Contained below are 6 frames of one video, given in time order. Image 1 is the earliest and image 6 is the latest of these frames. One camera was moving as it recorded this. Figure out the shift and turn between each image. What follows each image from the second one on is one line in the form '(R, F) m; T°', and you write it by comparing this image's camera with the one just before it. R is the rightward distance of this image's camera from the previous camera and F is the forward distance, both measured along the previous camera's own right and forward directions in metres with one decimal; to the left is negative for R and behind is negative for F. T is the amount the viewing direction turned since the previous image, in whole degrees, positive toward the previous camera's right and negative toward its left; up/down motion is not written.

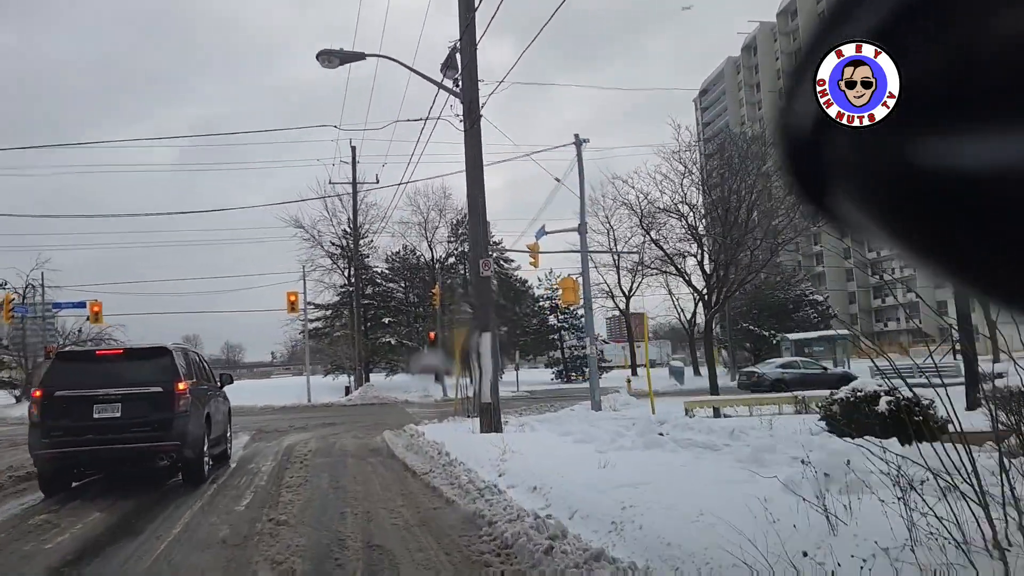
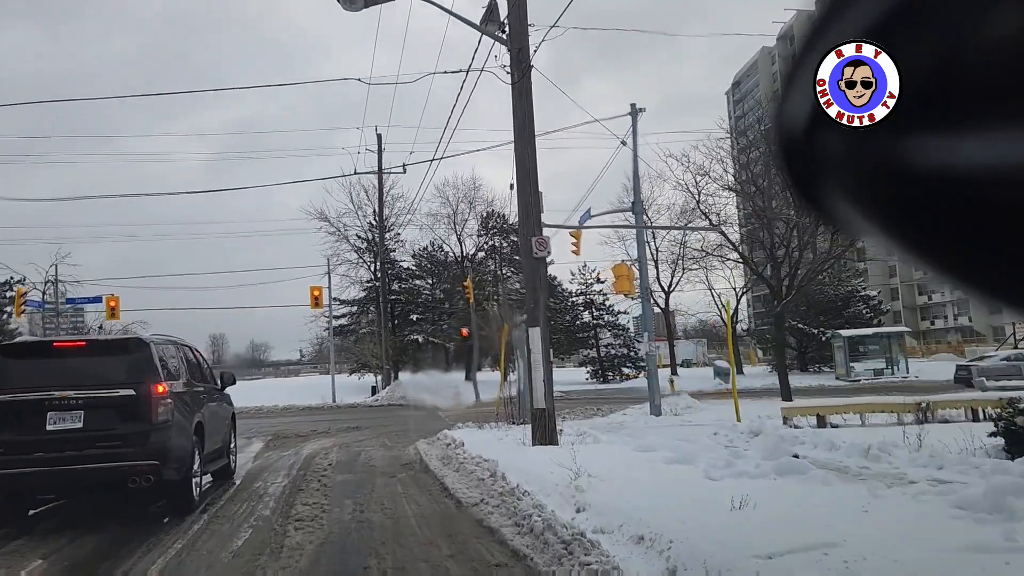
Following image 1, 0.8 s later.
(-0.4, +2.0) m; -2°
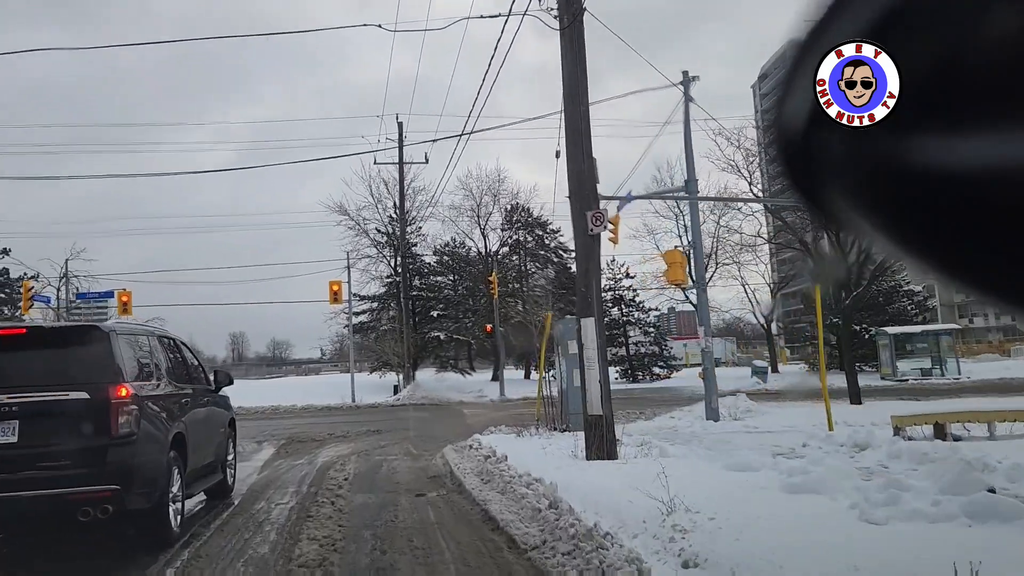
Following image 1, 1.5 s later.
(-0.3, +1.6) m; -1°
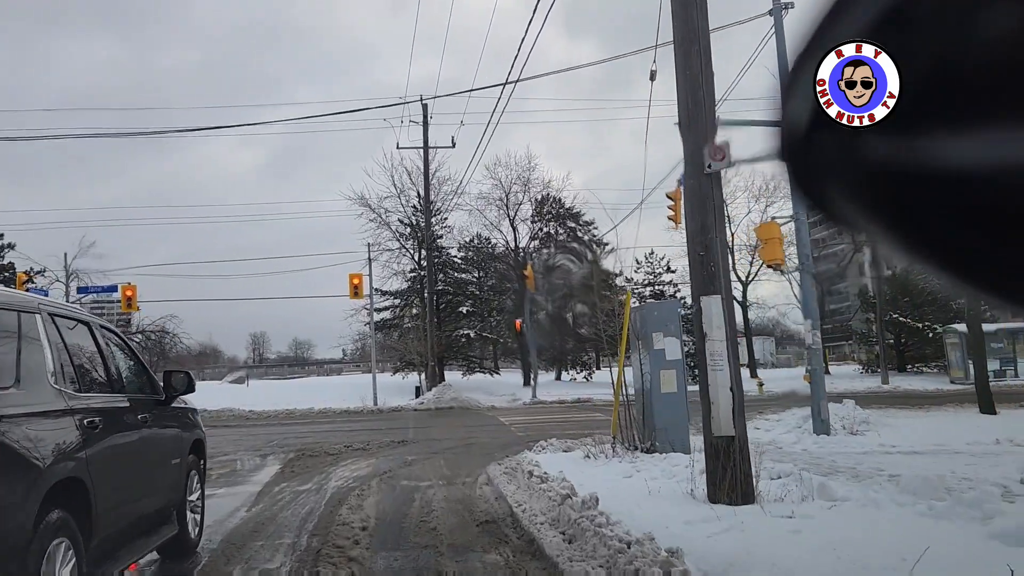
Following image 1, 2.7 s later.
(-0.5, +2.6) m; -1°
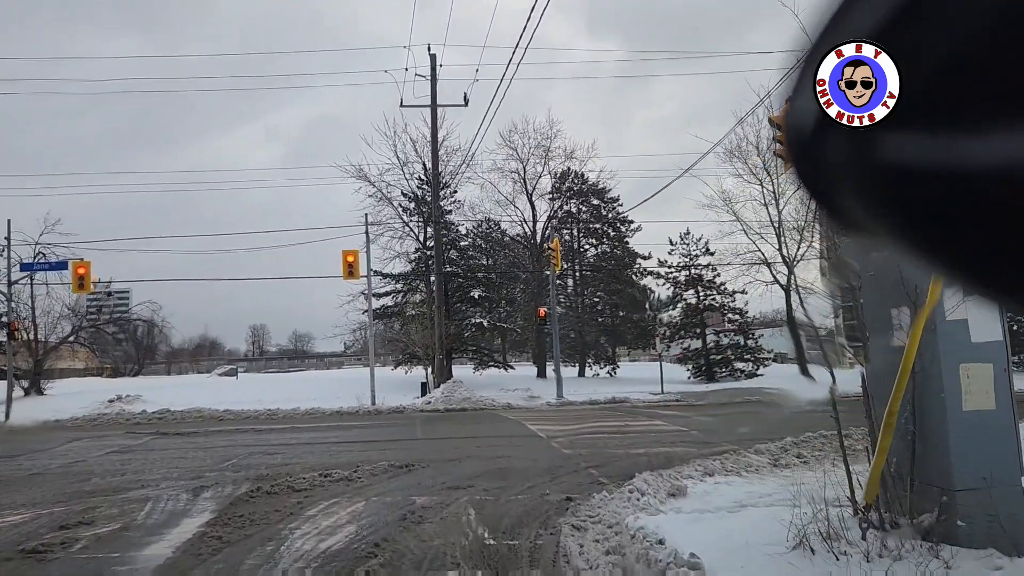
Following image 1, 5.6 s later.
(-0.6, +4.6) m; 0°
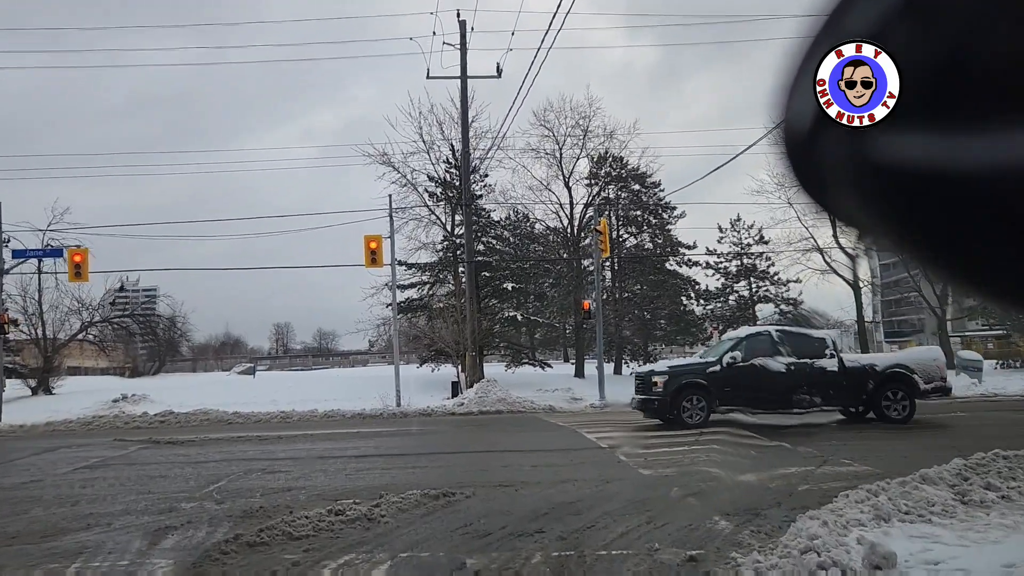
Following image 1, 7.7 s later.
(-0.5, +2.7) m; -2°
